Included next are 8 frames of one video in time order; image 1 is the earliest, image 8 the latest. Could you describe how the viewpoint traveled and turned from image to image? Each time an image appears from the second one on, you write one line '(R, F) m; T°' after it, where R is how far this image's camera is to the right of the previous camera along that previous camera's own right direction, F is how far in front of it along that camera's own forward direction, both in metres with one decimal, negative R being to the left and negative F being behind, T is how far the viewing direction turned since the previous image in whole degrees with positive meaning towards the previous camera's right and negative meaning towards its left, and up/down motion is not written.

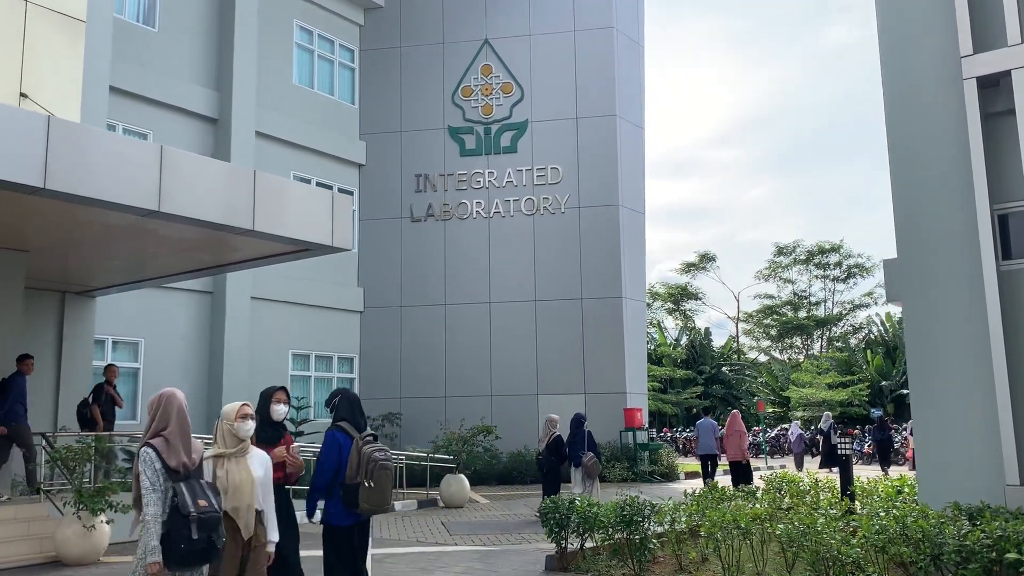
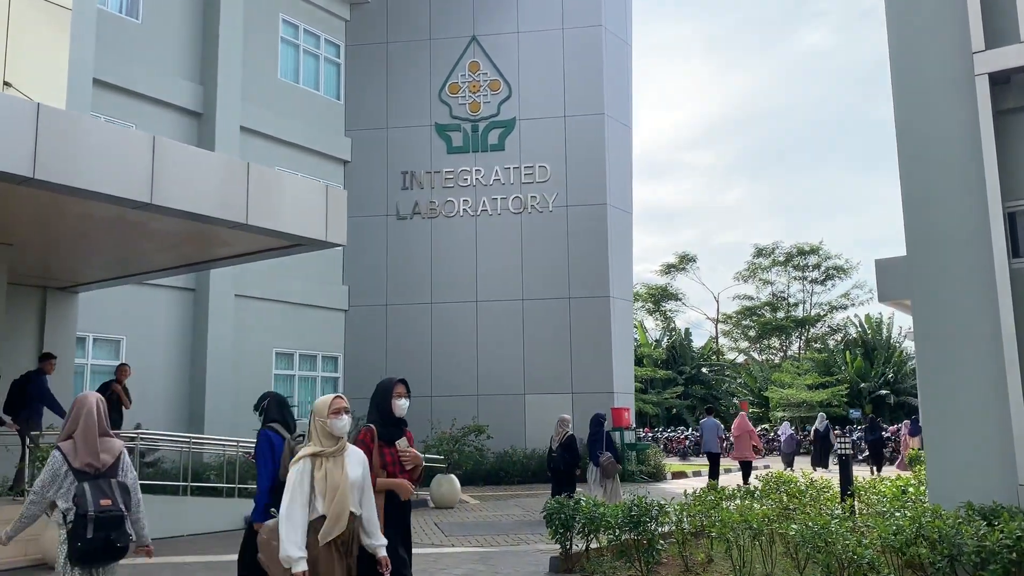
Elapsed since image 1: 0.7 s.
(-0.3, +0.2) m; +1°
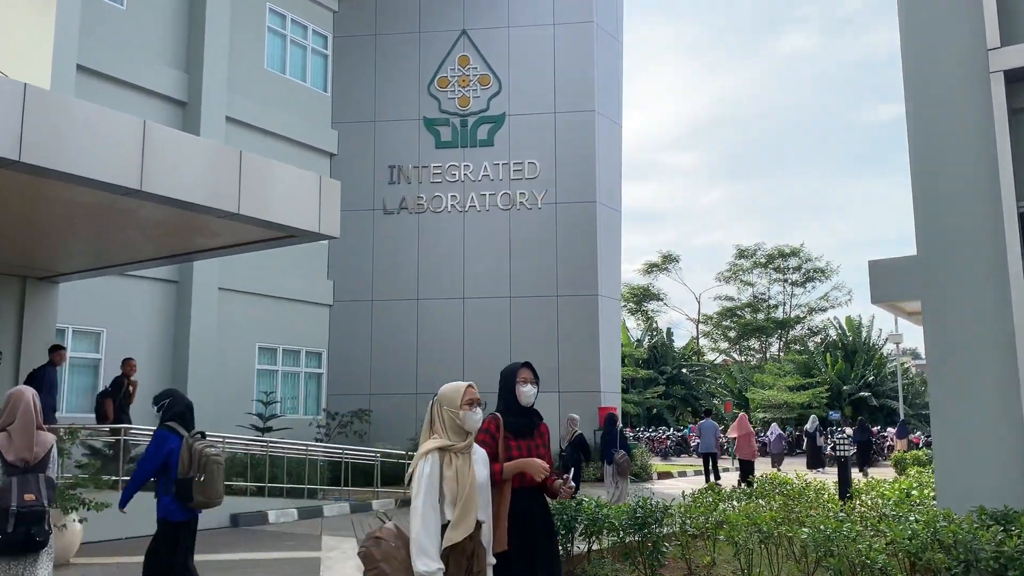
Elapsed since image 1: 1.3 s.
(-0.3, +0.3) m; +1°
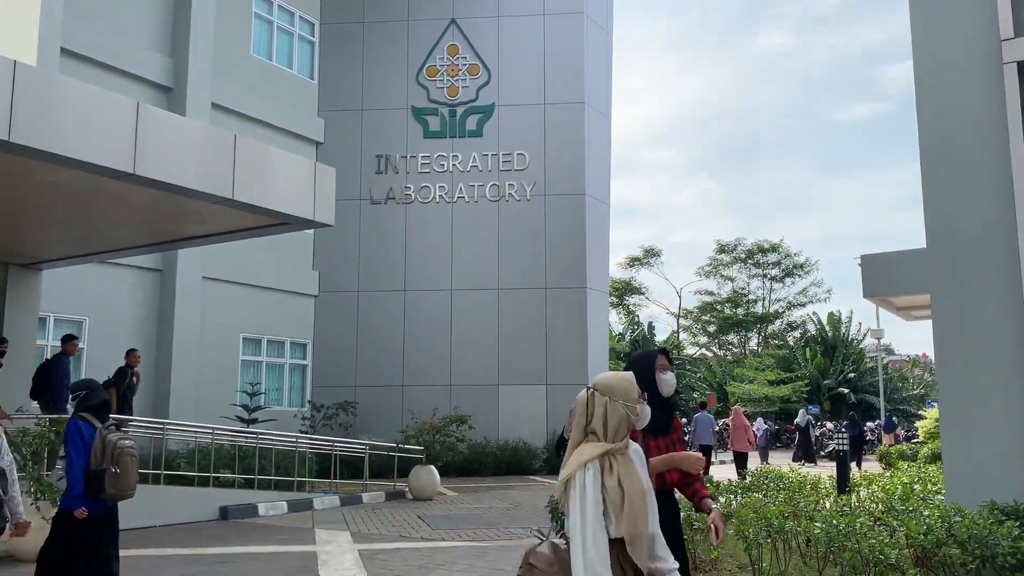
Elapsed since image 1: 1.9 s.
(-0.3, +0.2) m; +1°
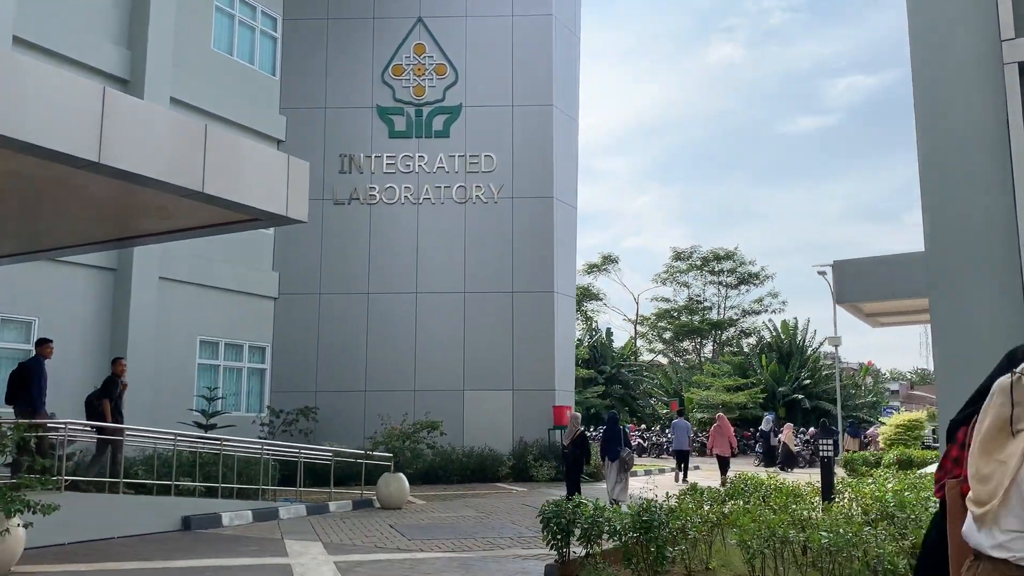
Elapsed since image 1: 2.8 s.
(-0.4, +0.4) m; +3°
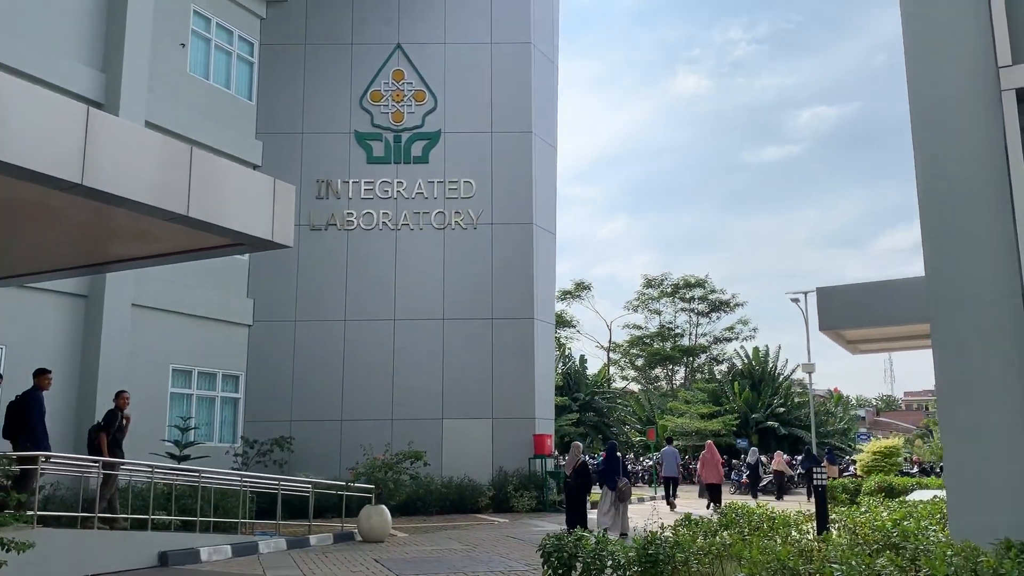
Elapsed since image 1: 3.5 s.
(-0.3, +0.2) m; +2°
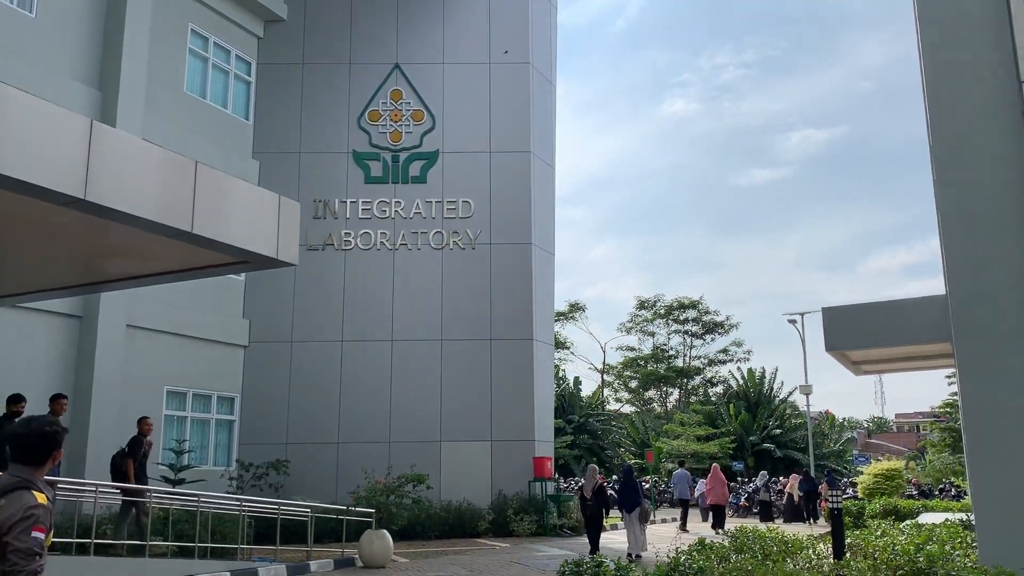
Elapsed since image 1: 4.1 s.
(-0.3, +0.2) m; +1°
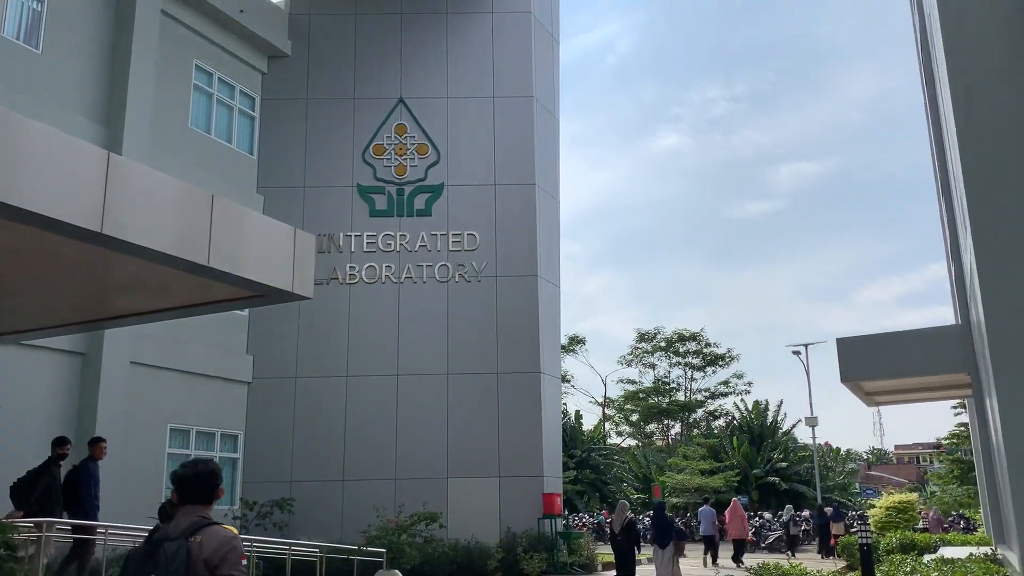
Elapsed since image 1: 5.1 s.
(-0.3, +0.2) m; 0°
